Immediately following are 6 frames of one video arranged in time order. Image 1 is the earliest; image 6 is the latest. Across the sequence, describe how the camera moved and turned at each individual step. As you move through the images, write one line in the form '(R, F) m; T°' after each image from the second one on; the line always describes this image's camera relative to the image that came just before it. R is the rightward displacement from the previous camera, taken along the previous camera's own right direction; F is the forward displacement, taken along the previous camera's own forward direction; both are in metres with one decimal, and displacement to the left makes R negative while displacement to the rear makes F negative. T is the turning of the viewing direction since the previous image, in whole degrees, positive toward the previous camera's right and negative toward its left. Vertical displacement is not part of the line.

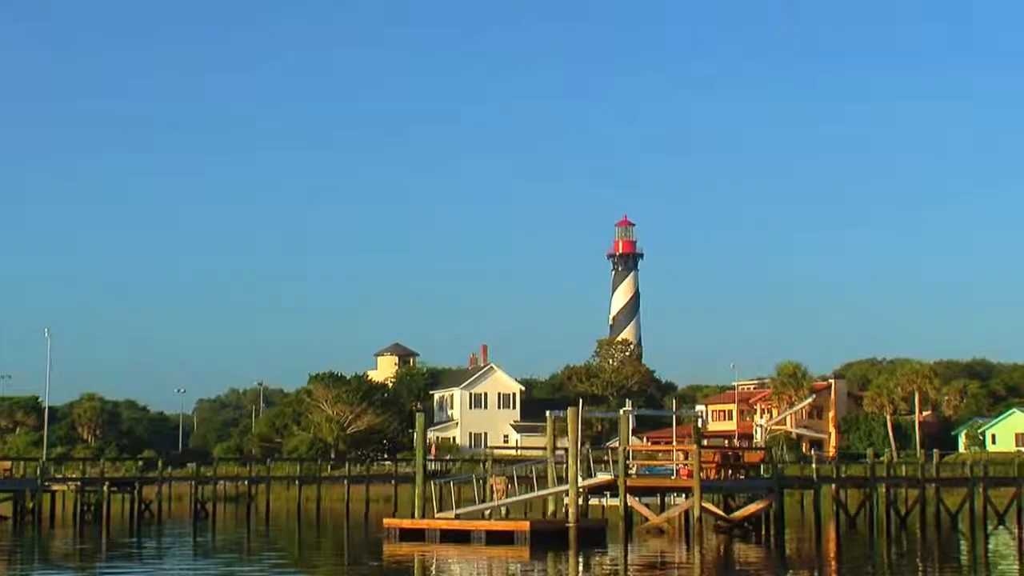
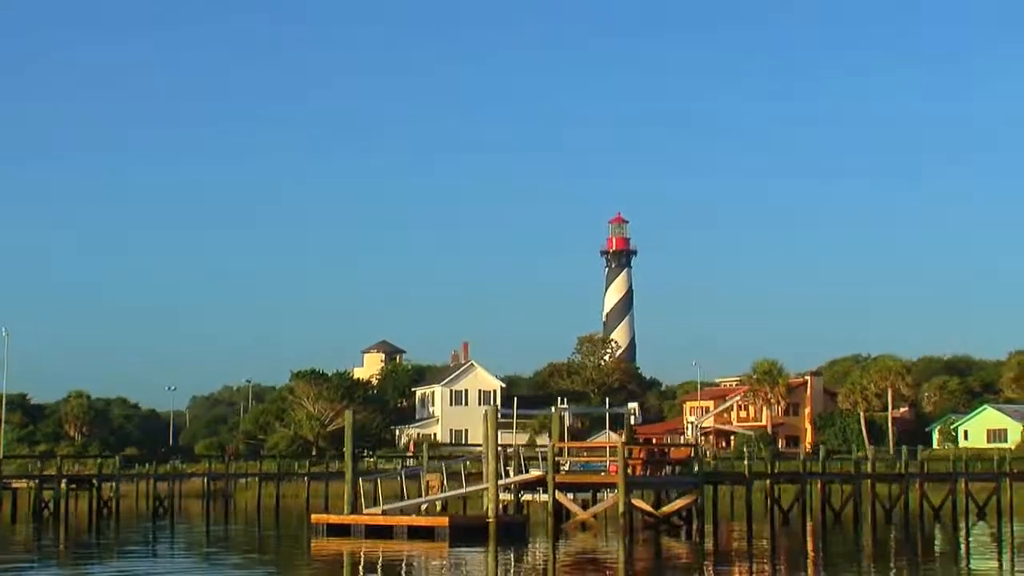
(+1.2, -0.7) m; 0°
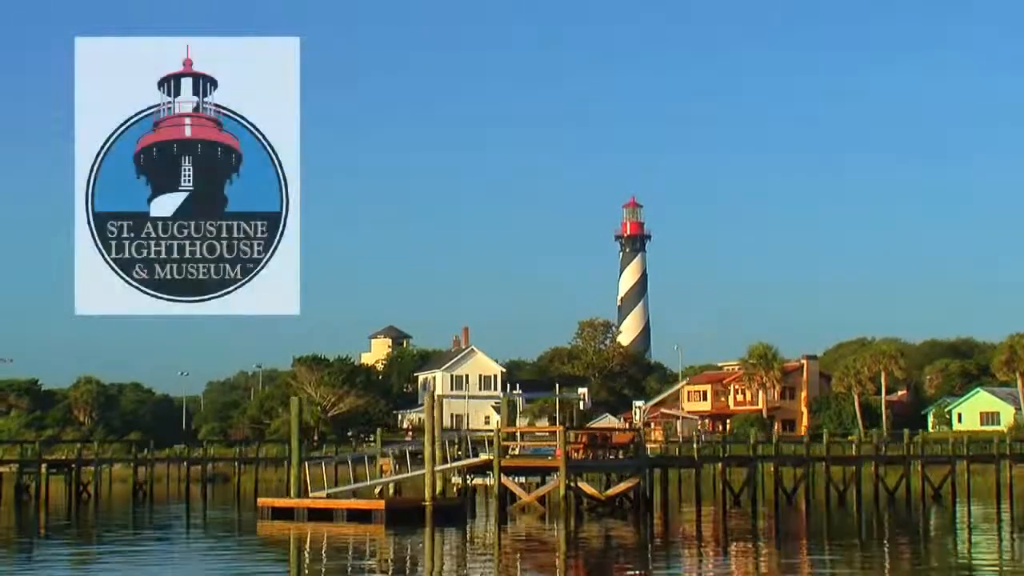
(+1.4, -0.7) m; -1°
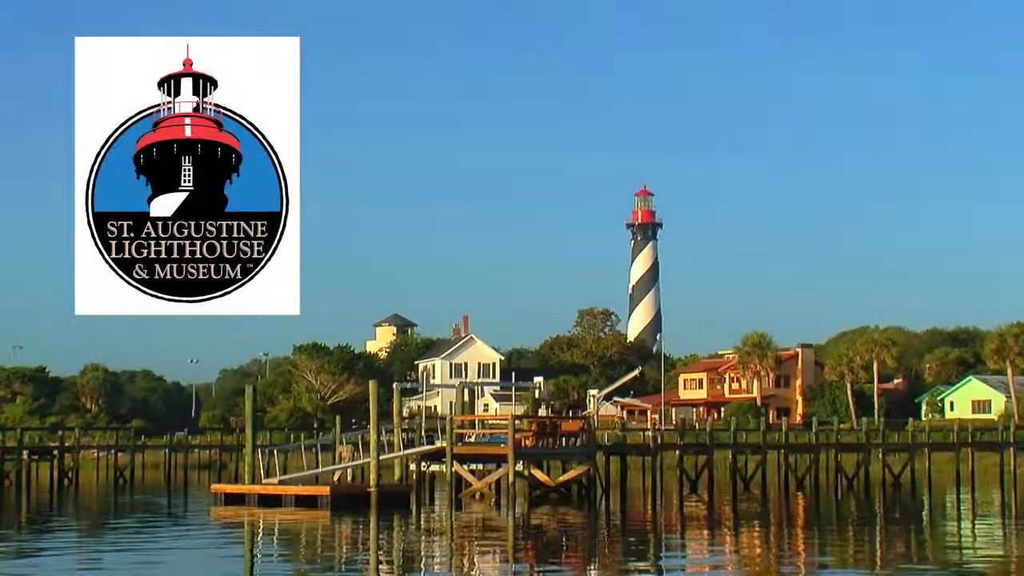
(+1.2, -0.7) m; -1°
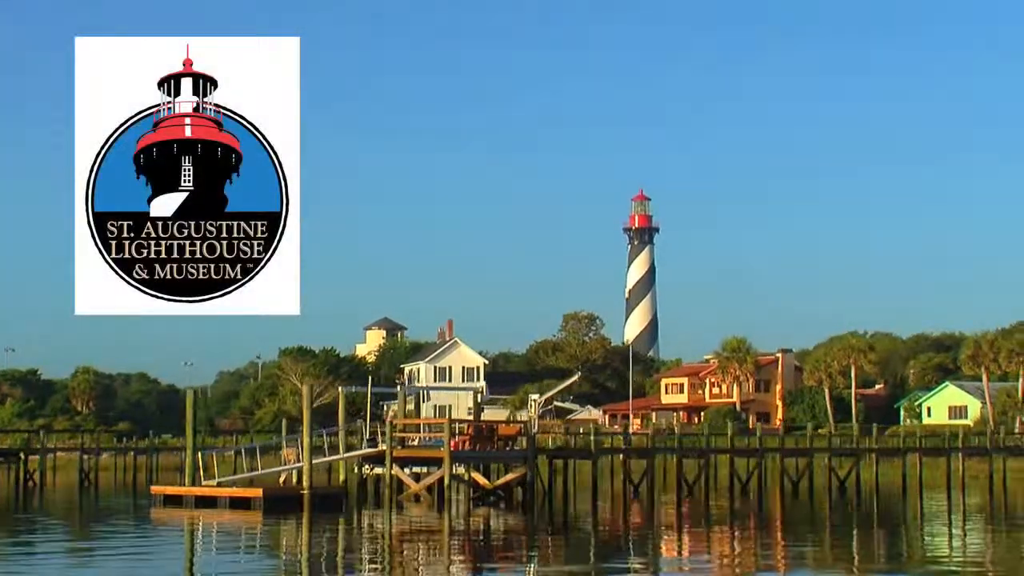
(+1.2, -0.6) m; 0°
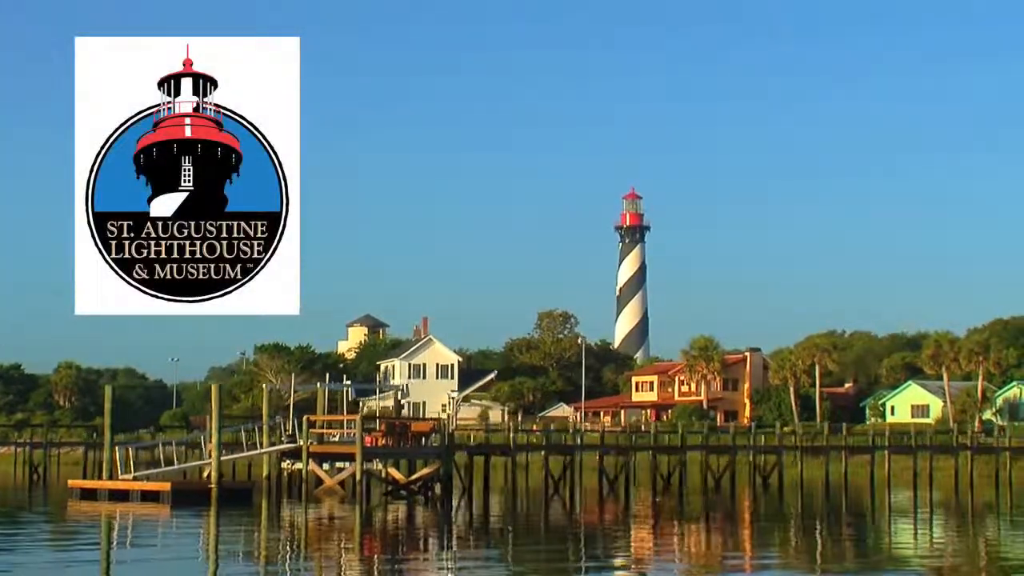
(+0.5, -1.5) m; +1°
